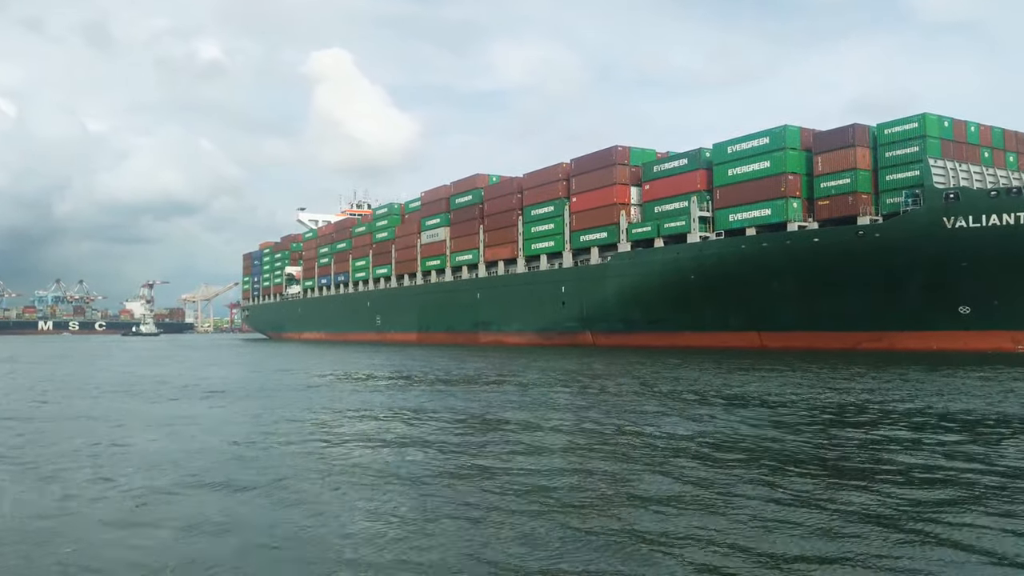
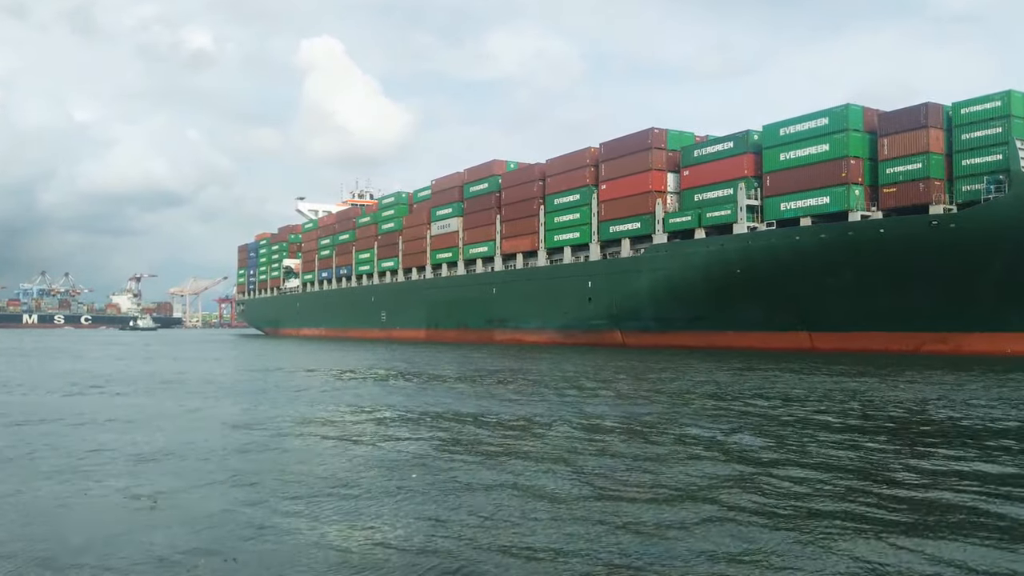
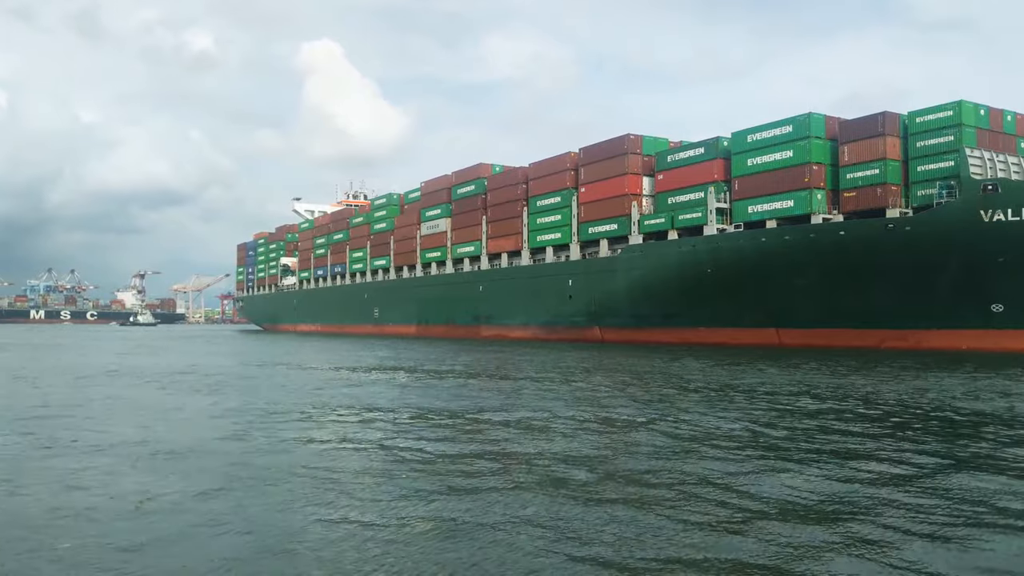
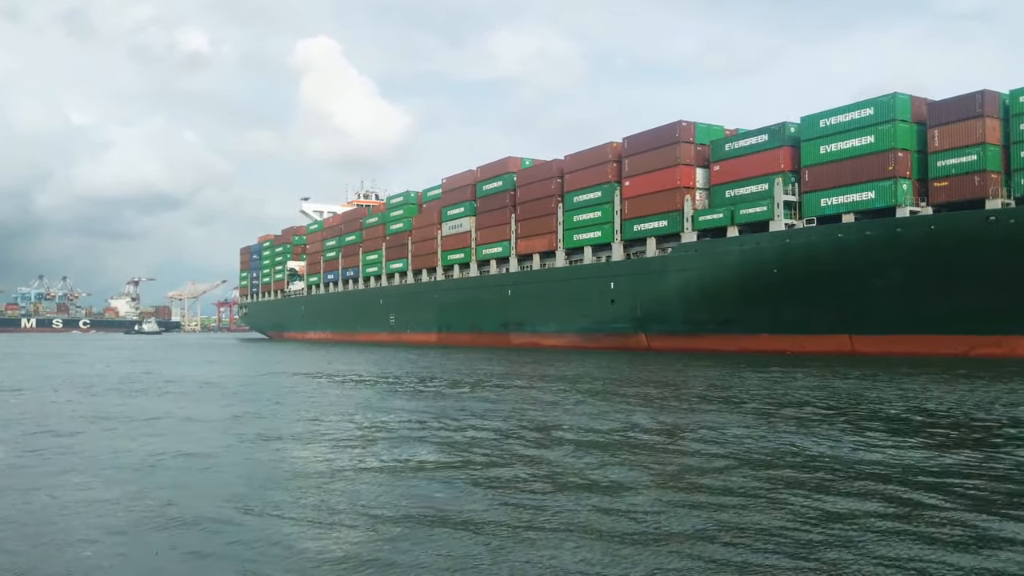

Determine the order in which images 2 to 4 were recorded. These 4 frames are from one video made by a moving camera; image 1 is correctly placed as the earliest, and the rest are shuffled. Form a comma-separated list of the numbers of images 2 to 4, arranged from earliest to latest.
3, 2, 4
